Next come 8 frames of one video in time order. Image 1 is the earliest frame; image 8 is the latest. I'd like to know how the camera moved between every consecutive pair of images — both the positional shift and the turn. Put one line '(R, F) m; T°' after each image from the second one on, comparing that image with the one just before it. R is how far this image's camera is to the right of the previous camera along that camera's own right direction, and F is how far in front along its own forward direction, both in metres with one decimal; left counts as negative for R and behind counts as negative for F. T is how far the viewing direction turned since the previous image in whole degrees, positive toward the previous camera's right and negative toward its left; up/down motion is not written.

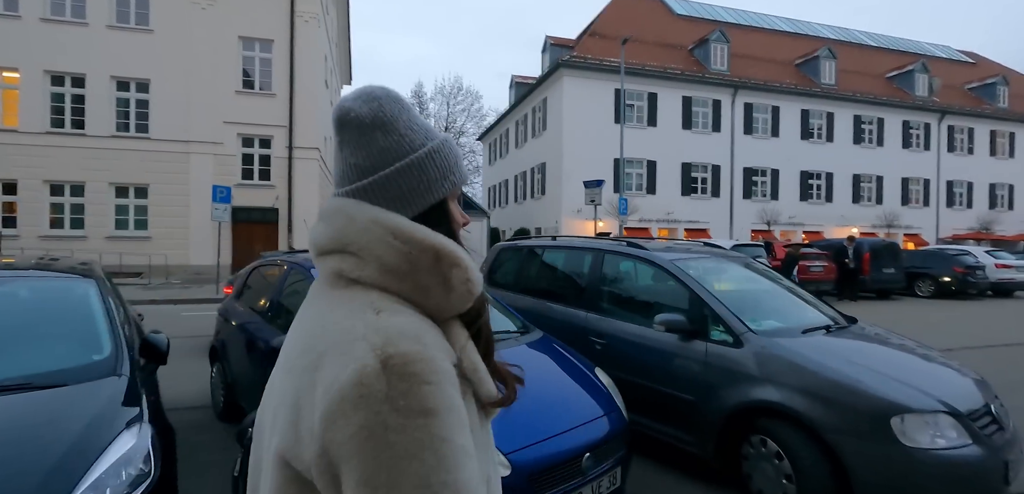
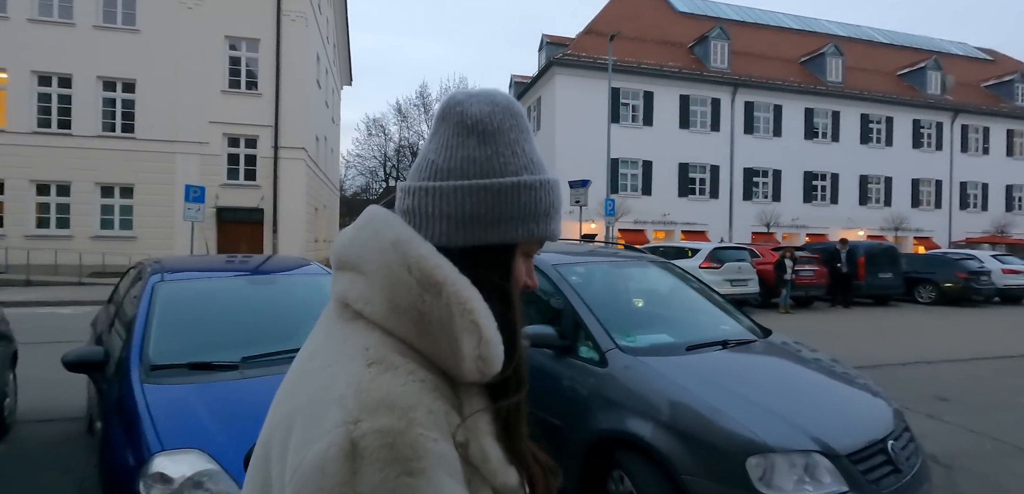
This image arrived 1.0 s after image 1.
(+1.2, +0.5) m; -2°
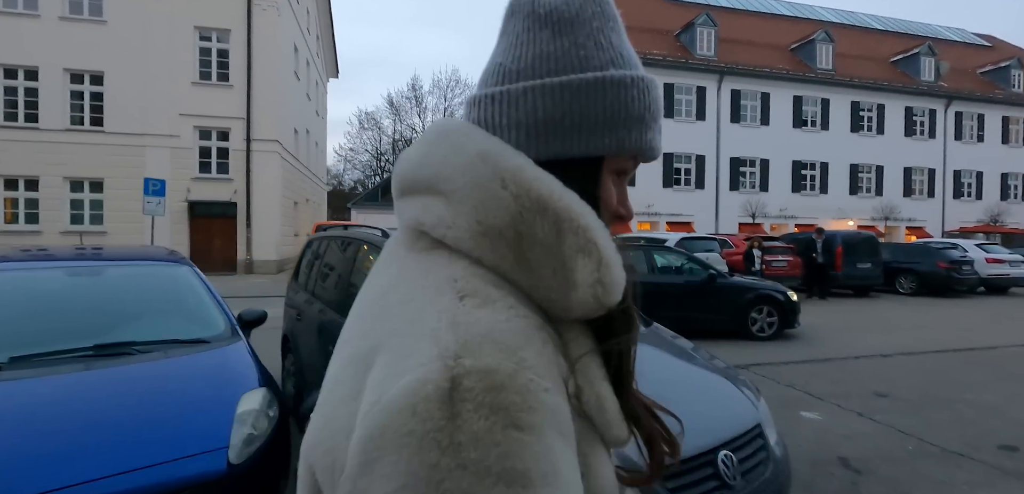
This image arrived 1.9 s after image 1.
(+1.1, +0.4) m; 0°
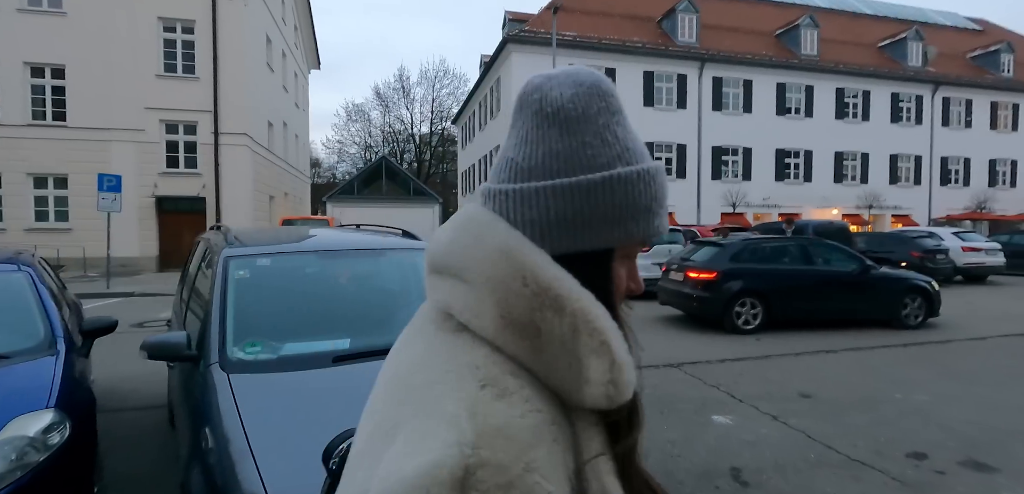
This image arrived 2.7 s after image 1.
(+1.1, +0.3) m; 0°
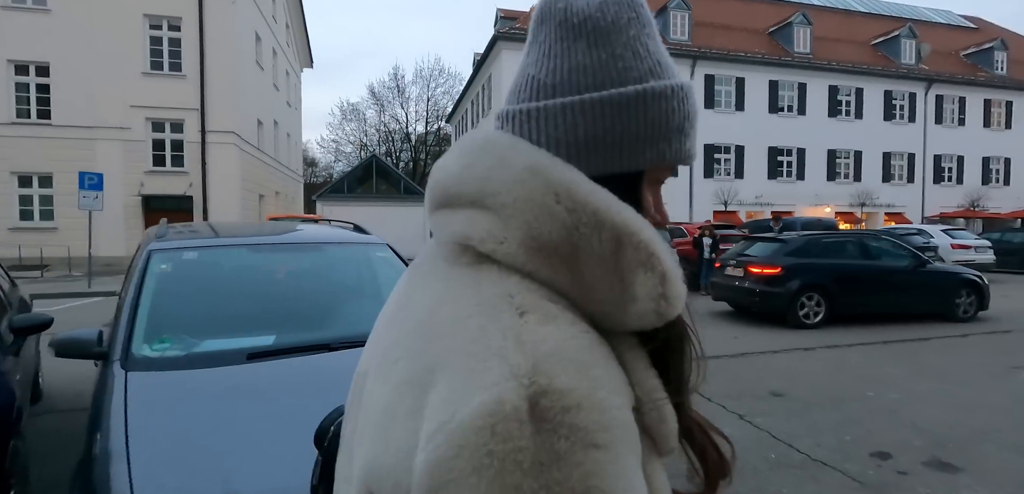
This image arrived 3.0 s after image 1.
(+0.4, +0.1) m; 0°
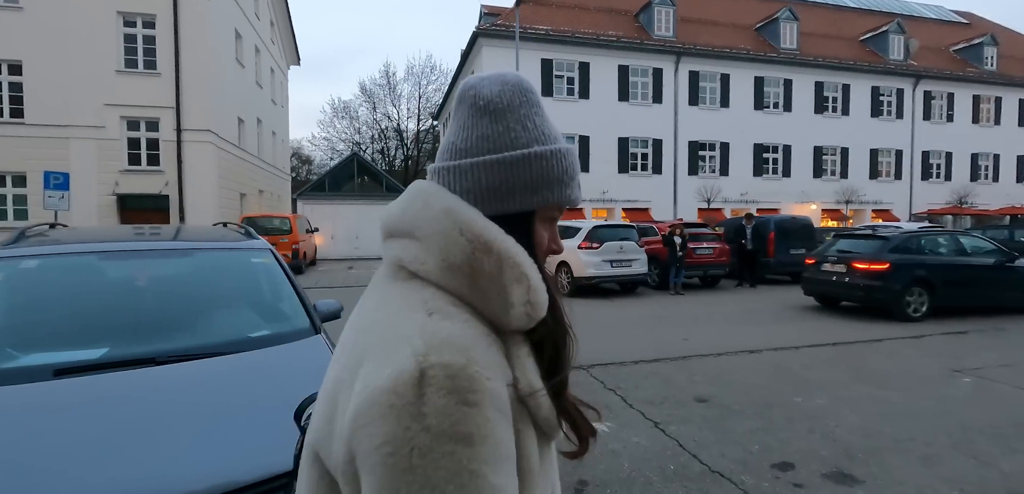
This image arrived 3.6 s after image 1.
(+0.9, +0.1) m; 0°
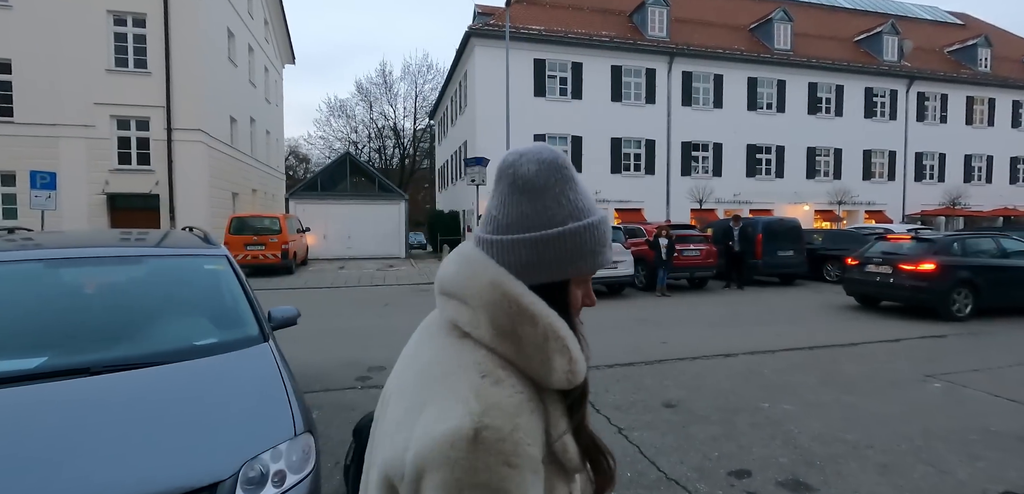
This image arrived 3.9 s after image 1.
(+0.3, 0.0) m; 0°
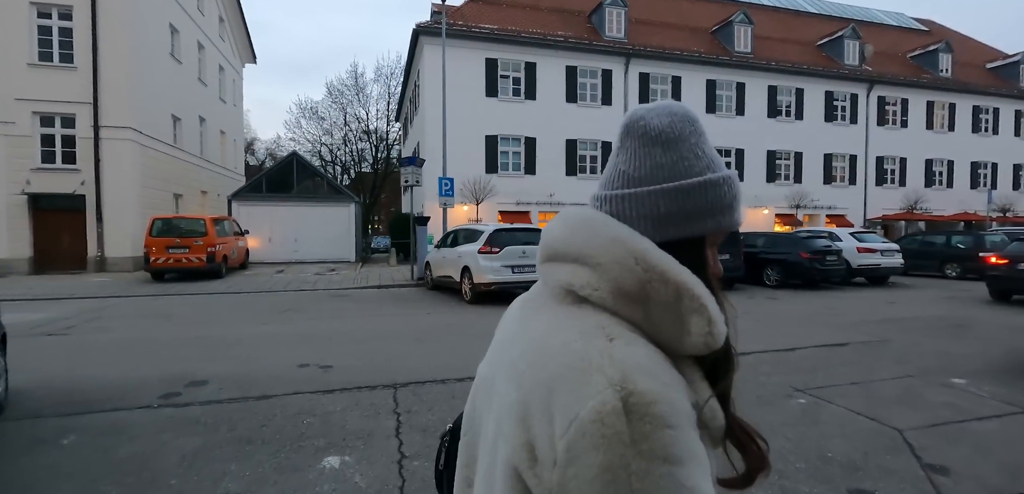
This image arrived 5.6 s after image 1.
(+1.8, +0.6) m; +1°
